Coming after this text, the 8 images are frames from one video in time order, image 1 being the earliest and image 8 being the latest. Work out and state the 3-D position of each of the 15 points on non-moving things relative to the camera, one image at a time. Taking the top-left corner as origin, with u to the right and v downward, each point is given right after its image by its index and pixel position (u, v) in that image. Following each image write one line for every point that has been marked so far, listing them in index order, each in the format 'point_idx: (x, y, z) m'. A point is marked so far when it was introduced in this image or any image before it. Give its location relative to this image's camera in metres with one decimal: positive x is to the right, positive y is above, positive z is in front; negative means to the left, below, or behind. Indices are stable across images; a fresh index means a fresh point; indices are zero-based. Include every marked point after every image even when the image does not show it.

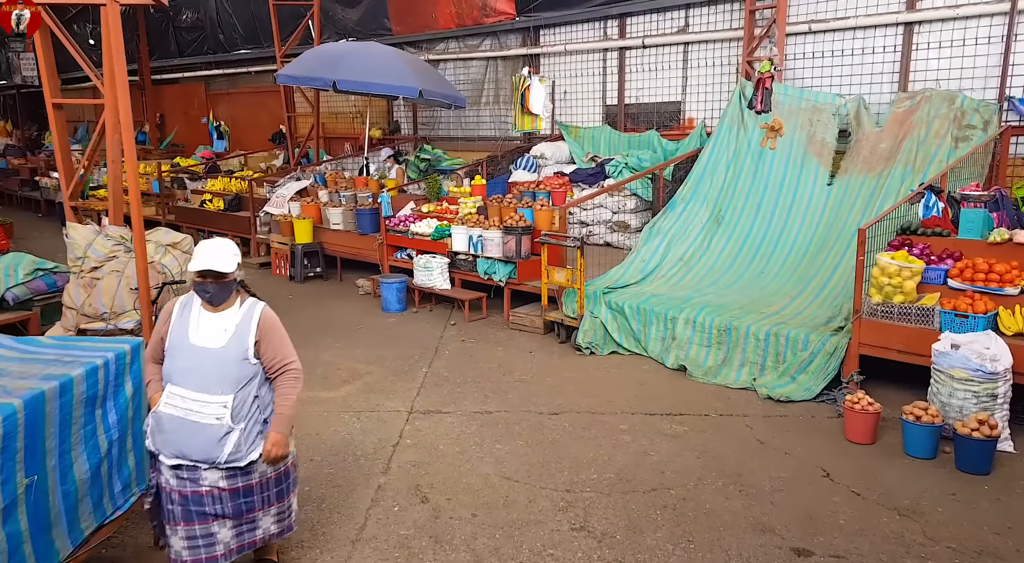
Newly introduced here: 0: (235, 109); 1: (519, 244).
0: (-6.6, +4.1, +17.0) m
1: (+0.1, +0.4, +7.3) m
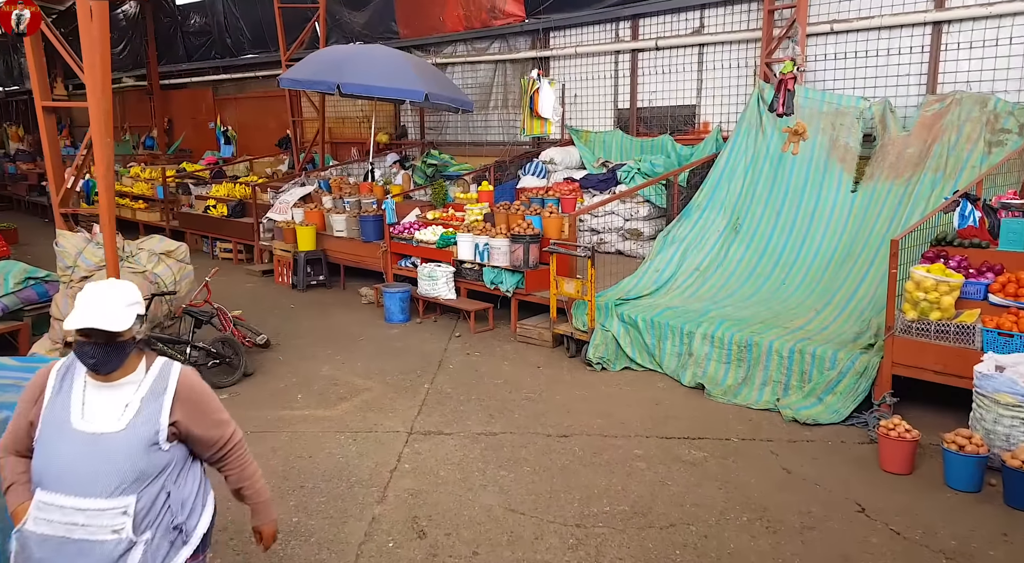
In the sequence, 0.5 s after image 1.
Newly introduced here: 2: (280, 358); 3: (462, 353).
0: (-6.4, +4.0, +16.8) m
1: (+0.1, +0.3, +7.0) m
2: (-2.1, -0.7, +6.4) m
3: (-0.5, -0.7, +6.6) m
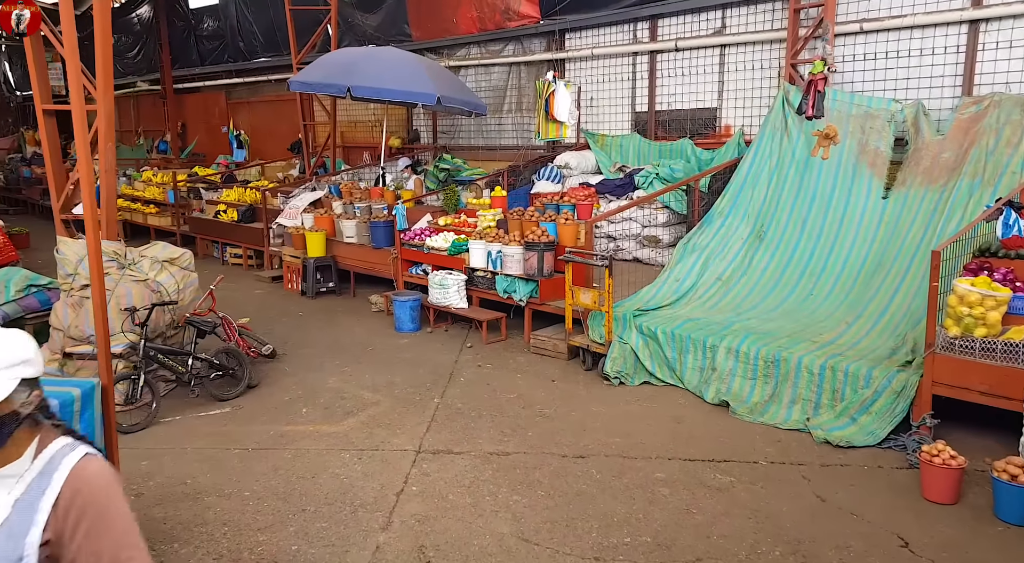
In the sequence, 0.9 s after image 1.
0: (-6.0, +3.8, +16.7) m
1: (+0.3, +0.2, +6.8) m
2: (-2.0, -0.8, +6.2) m
3: (-0.3, -0.7, +6.4) m
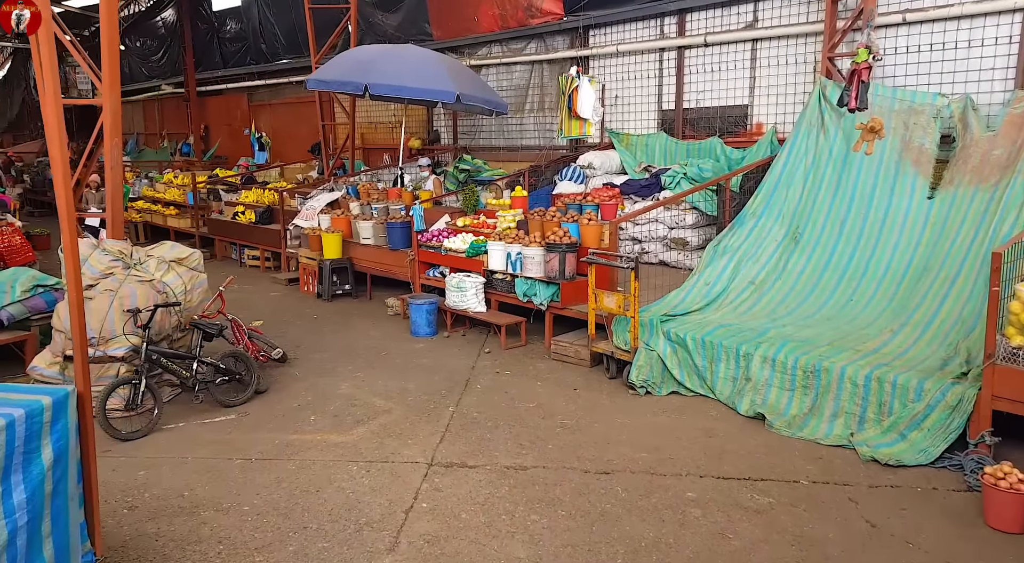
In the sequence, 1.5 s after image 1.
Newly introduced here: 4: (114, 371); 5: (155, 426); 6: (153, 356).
0: (-5.5, +3.8, +16.7) m
1: (+0.5, +0.2, +6.5) m
2: (-1.8, -0.8, +6.0) m
3: (-0.2, -0.8, +6.1) m
4: (-2.7, -0.6, +4.9) m
5: (-2.3, -0.9, +4.7) m
6: (-2.4, -0.5, +4.8) m
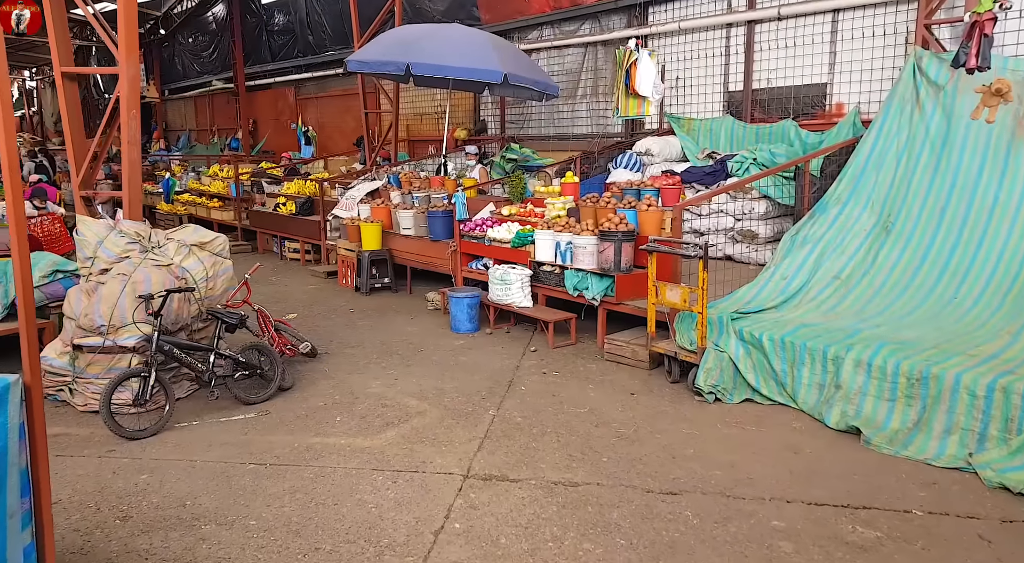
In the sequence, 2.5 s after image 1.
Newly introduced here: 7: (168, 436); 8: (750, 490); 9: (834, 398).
0: (-4.4, +3.9, +16.4) m
1: (+0.9, +0.2, +5.8) m
2: (-1.4, -0.7, +5.5) m
3: (+0.2, -0.7, +5.5) m
4: (-2.4, -0.5, +4.5) m
5: (-2.1, -0.8, +4.2) m
6: (-2.1, -0.4, +4.3) m
7: (-2.0, -0.9, +4.2) m
8: (+1.1, -1.0, +3.4) m
9: (+1.9, -0.7, +4.2) m
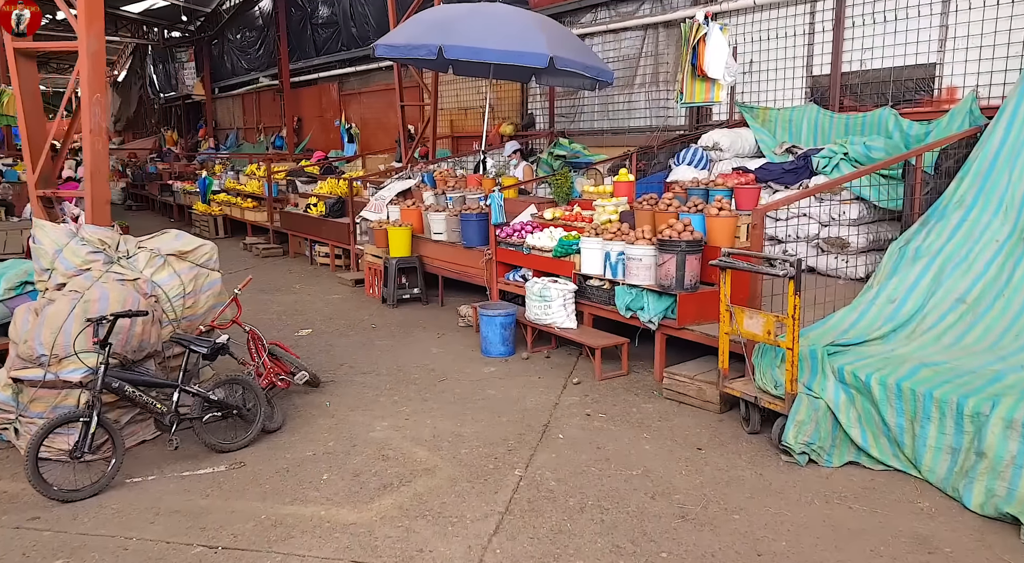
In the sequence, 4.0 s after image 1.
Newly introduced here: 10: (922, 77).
0: (-3.2, +3.8, +15.7) m
1: (+1.1, +0.1, +4.8) m
2: (-1.2, -0.8, +4.6) m
3: (+0.4, -0.8, +4.5) m
4: (-2.3, -0.6, +3.7) m
5: (-1.9, -0.9, +3.4) m
6: (-1.9, -0.5, +3.5) m
7: (-1.9, -1.0, +3.3) m
8: (+1.2, -1.1, +2.4) m
9: (+2.0, -0.8, +3.1) m
10: (+3.5, +1.8, +6.2) m
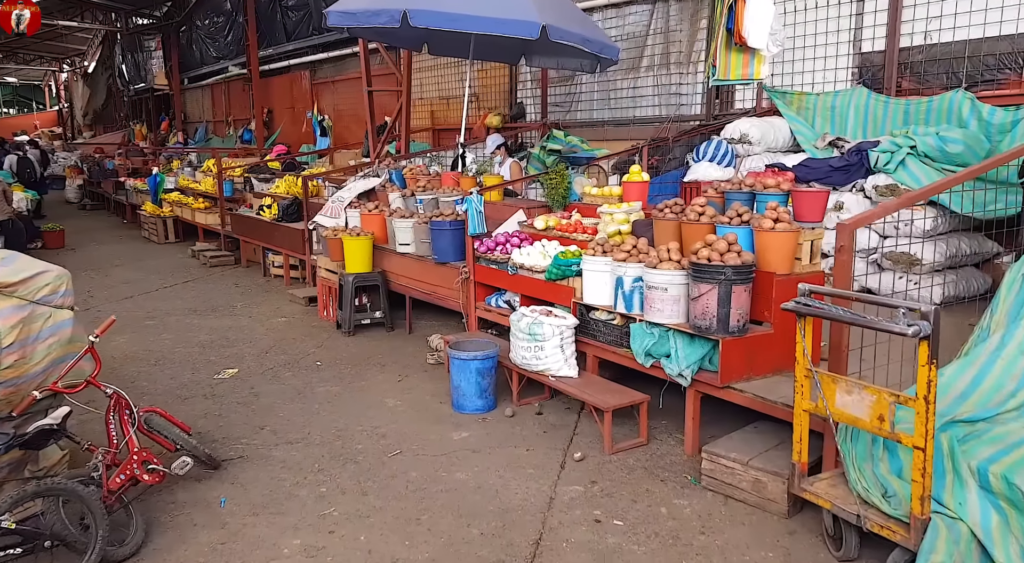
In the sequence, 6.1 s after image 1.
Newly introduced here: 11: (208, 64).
0: (-3.5, +3.6, +14.3) m
1: (+1.0, -0.1, +3.4) m
2: (-1.3, -1.0, +3.2) m
3: (+0.3, -1.0, +3.1) m
4: (-2.4, -0.8, +2.3) m
5: (-2.0, -1.2, +2.0) m
6: (-2.0, -0.7, +2.1) m
7: (-2.0, -1.2, +1.9) m
8: (+1.1, -1.4, +1.0) m
9: (+1.9, -1.0, +1.8) m
10: (+3.4, +1.6, +4.8) m
11: (-8.3, +6.0, +19.6) m
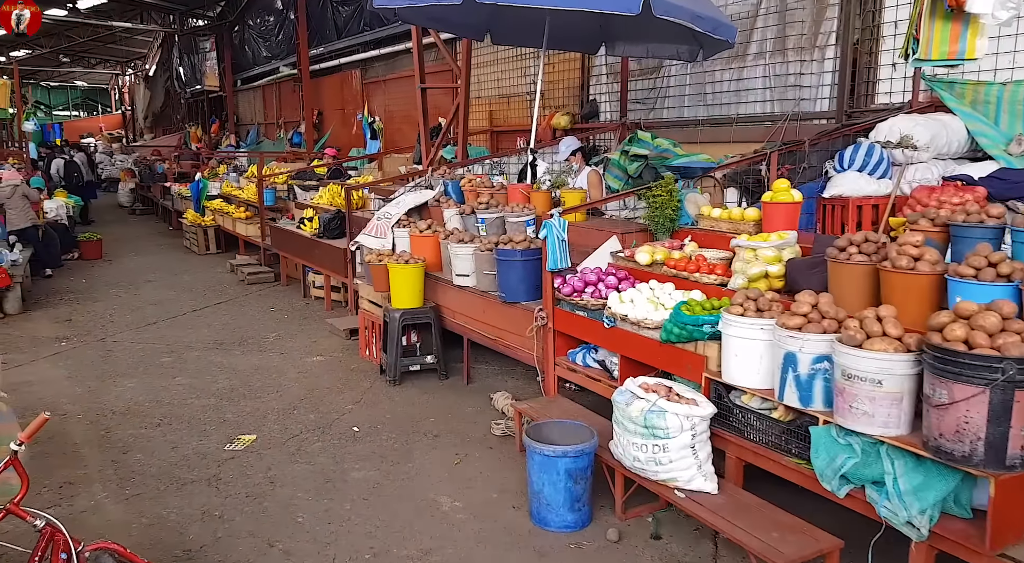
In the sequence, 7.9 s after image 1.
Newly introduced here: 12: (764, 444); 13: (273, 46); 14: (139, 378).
0: (-2.2, +3.4, +13.2) m
1: (+1.4, -0.4, +2.0) m
2: (-0.9, -1.3, +2.0) m
3: (+0.7, -1.3, +1.8) m
4: (-2.1, -1.1, +1.1) m
5: (-1.7, -1.4, +0.8) m
6: (-1.7, -1.0, +0.9) m
7: (-1.7, -1.5, +0.7) m
8: (+1.3, -1.6, -0.4) m
9: (+2.2, -1.4, +0.3) m
10: (+3.9, +1.2, +3.2) m
11: (-6.7, +5.7, +18.8) m
12: (+1.0, -0.7, +2.8) m
13: (-5.9, +5.8, +17.7) m
14: (-3.0, -0.8, +5.7) m
